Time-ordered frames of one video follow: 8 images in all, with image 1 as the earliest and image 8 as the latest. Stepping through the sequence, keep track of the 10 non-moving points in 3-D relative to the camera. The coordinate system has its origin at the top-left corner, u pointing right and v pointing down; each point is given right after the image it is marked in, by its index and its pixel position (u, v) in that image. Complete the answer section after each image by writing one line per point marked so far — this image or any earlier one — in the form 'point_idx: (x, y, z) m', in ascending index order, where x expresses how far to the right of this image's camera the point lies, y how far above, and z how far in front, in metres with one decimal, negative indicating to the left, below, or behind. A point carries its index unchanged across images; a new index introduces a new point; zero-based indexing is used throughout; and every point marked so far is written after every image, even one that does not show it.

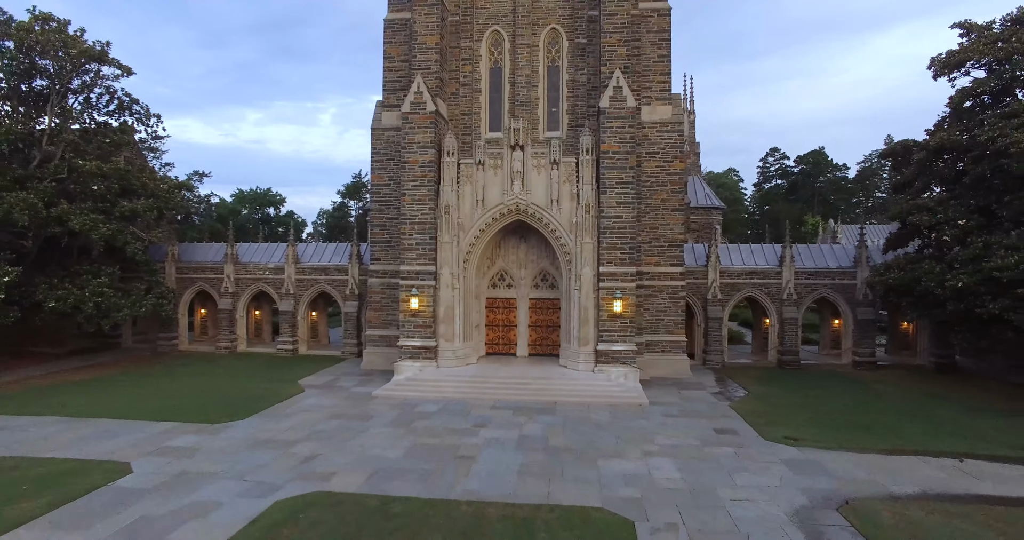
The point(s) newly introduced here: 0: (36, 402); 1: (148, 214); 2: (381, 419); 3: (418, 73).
0: (-9.8, -2.8, +12.1) m
1: (-10.8, +1.7, +17.4) m
2: (-2.5, -2.9, +11.4) m
3: (-2.4, +5.0, +14.9) m
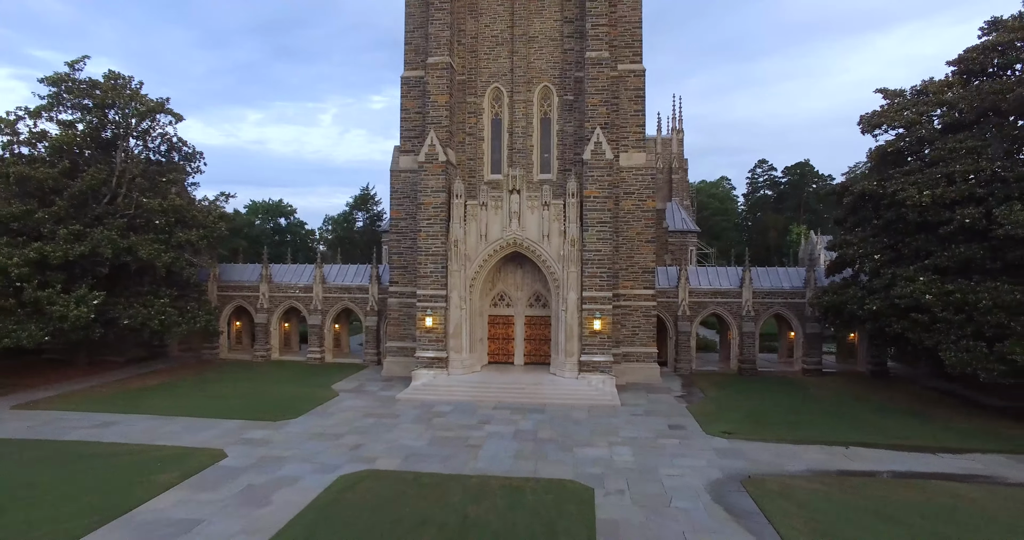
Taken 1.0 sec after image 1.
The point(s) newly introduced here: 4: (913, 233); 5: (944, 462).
0: (-9.8, -3.5, +14.9) m
1: (-10.8, +1.0, +20.2) m
2: (-2.6, -3.6, +14.2) m
3: (-2.5, +4.3, +17.7) m
4: (+10.6, +0.9, +15.2) m
5: (+8.2, -3.7, +11.2) m
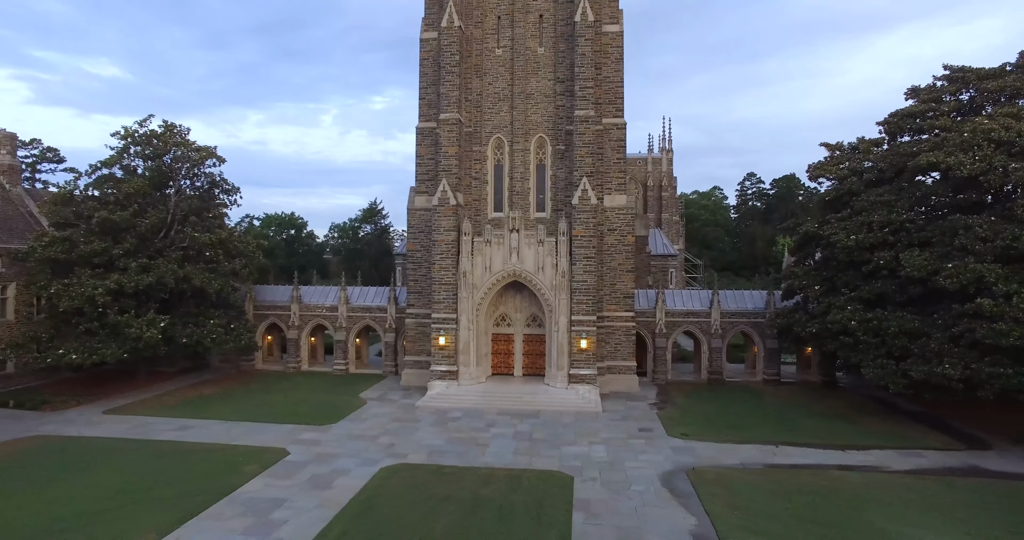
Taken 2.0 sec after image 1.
0: (-9.8, -4.4, +18.1) m
1: (-10.8, +0.1, +23.4) m
2: (-2.6, -4.5, +17.3) m
3: (-2.5, +3.4, +20.9) m
4: (+10.6, 0.0, +18.3) m
5: (+8.2, -4.6, +14.3) m
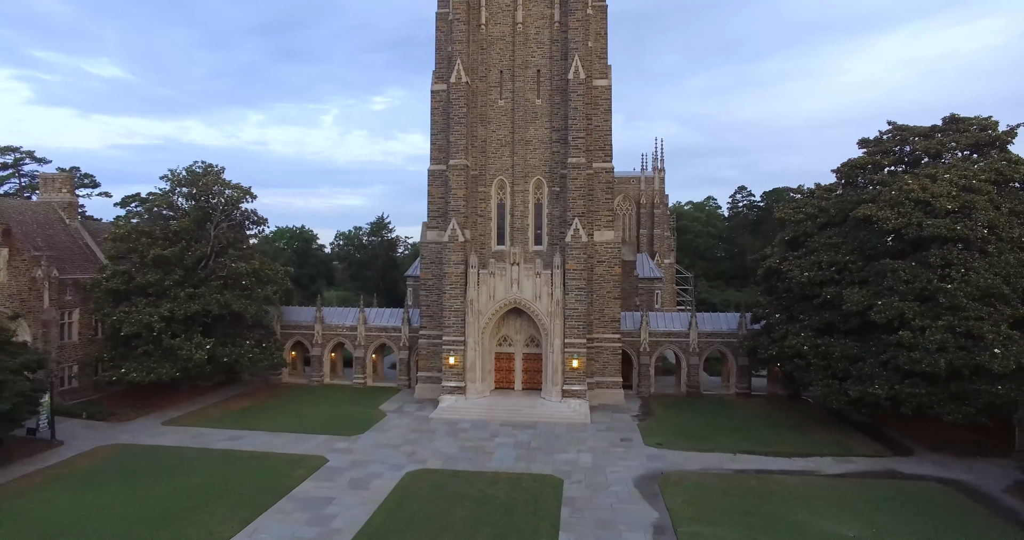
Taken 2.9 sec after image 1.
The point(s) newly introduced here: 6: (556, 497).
0: (-9.8, -5.6, +21.0) m
1: (-10.8, -1.1, +26.3) m
2: (-2.5, -5.6, +20.3) m
3: (-2.4, +2.3, +23.8) m
4: (+10.6, -1.1, +21.2) m
5: (+8.3, -5.7, +17.2) m
6: (+1.1, -5.7, +14.5) m
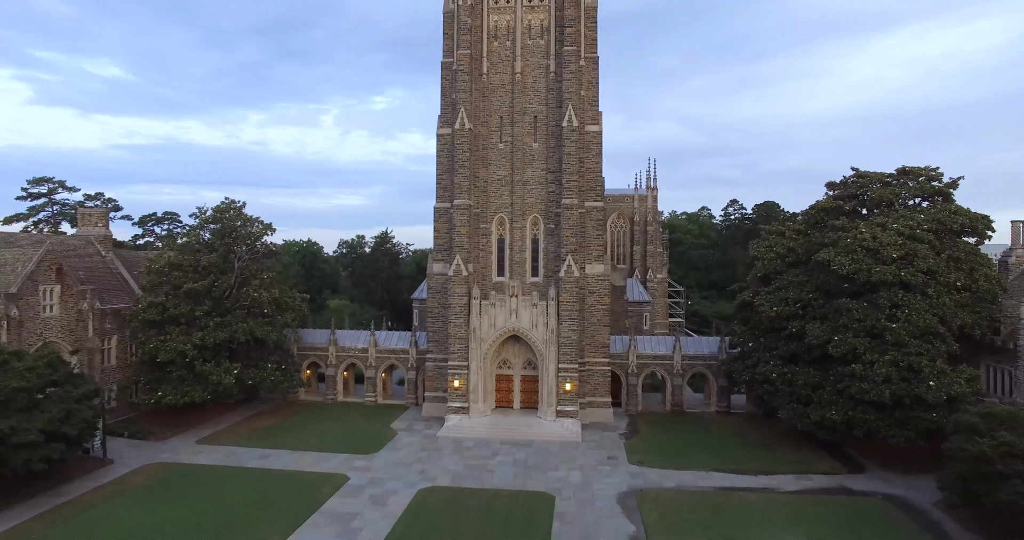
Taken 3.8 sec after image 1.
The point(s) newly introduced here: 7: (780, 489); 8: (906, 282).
0: (-9.8, -6.9, +23.3) m
1: (-10.8, -2.4, +28.6) m
2: (-2.6, -7.0, +22.6) m
3: (-2.5, +0.9, +26.1) m
4: (+10.5, -2.5, +23.6) m
5: (+8.2, -7.1, +19.5) m
6: (+1.1, -7.0, +16.9) m
7: (+8.7, -7.1, +18.8) m
8: (+13.3, -0.4, +19.5) m
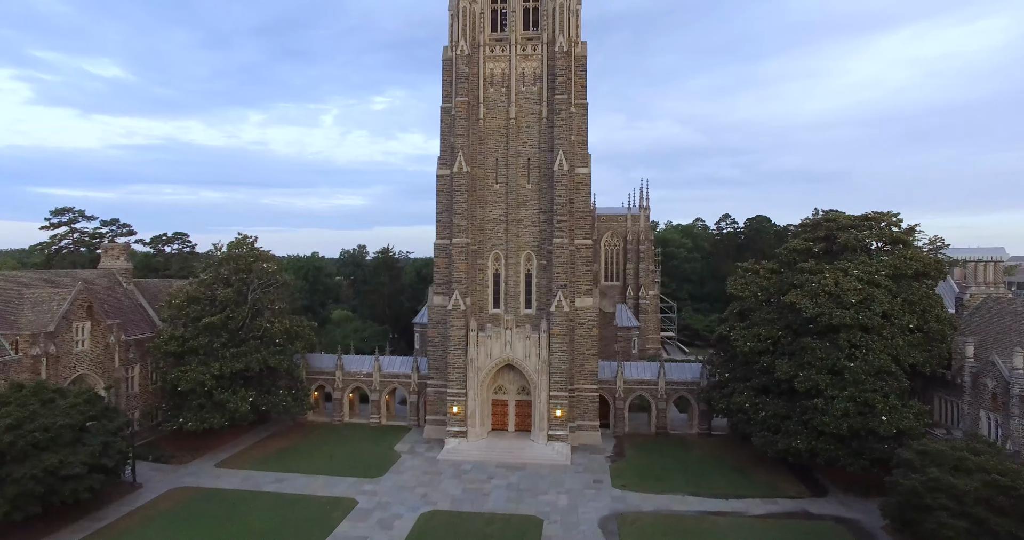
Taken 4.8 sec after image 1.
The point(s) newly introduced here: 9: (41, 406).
0: (-10.1, -8.5, +25.3) m
1: (-11.1, -4.0, +30.7) m
2: (-2.8, -8.6, +24.6) m
3: (-2.7, -0.7, +28.2) m
4: (+10.3, -4.1, +25.6) m
5: (+8.0, -8.7, +21.5) m
6: (+0.8, -8.6, +18.9) m
7: (+8.4, -8.7, +20.8) m
8: (+13.1, -2.0, +21.5) m
9: (-15.4, -4.5, +19.1) m
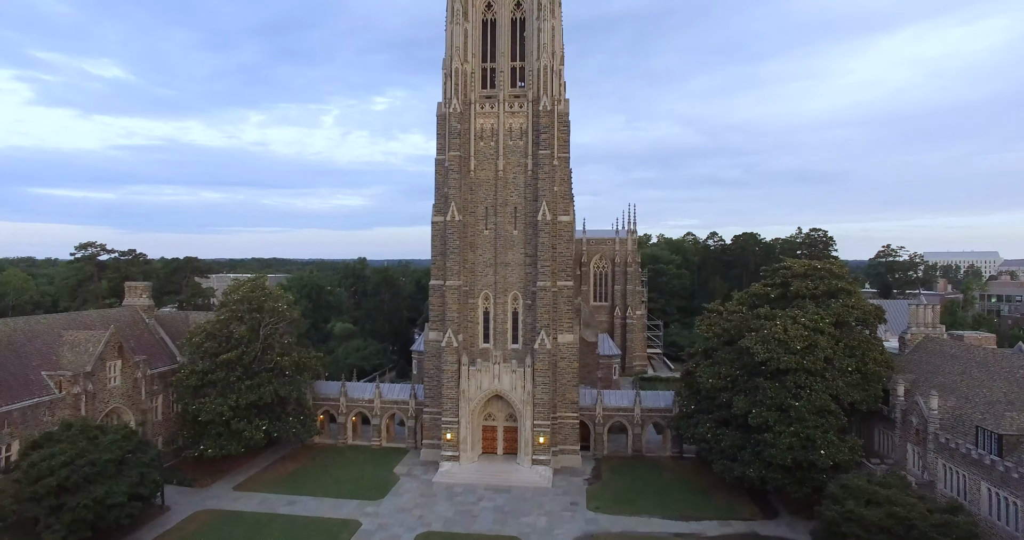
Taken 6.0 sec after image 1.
0: (-10.7, -10.6, +28.3) m
1: (-11.7, -6.1, +33.6) m
2: (-3.5, -10.7, +27.5) m
3: (-3.4, -2.8, +31.1) m
4: (+9.7, -6.1, +28.5) m
5: (+7.3, -10.8, +24.4) m
6: (+0.2, -10.7, +21.8) m
7: (+7.8, -10.8, +23.7) m
8: (+12.4, -4.1, +24.4) m
9: (-16.1, -6.6, +22.0) m
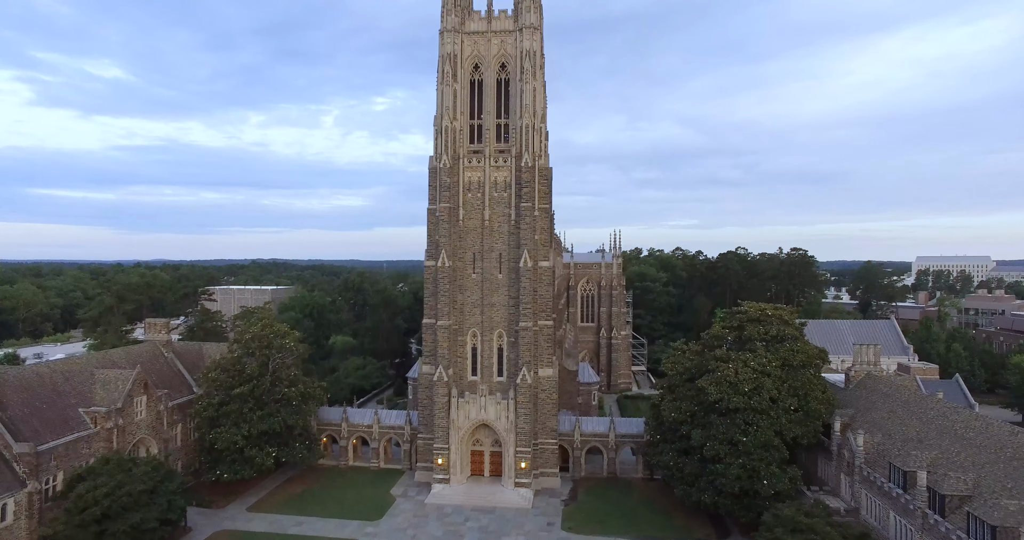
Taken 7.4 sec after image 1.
0: (-11.6, -13.0, +31.6) m
1: (-12.6, -8.5, +36.9) m
2: (-4.3, -13.1, +30.9) m
3: (-4.2, -5.2, +34.4) m
4: (+8.8, -8.5, +31.8) m
5: (+6.5, -13.1, +27.8) m
6: (-0.7, -13.1, +25.1) m
7: (+6.9, -13.2, +27.0) m
8: (+11.5, -6.5, +27.8) m
9: (-17.0, -9.0, +25.3) m
